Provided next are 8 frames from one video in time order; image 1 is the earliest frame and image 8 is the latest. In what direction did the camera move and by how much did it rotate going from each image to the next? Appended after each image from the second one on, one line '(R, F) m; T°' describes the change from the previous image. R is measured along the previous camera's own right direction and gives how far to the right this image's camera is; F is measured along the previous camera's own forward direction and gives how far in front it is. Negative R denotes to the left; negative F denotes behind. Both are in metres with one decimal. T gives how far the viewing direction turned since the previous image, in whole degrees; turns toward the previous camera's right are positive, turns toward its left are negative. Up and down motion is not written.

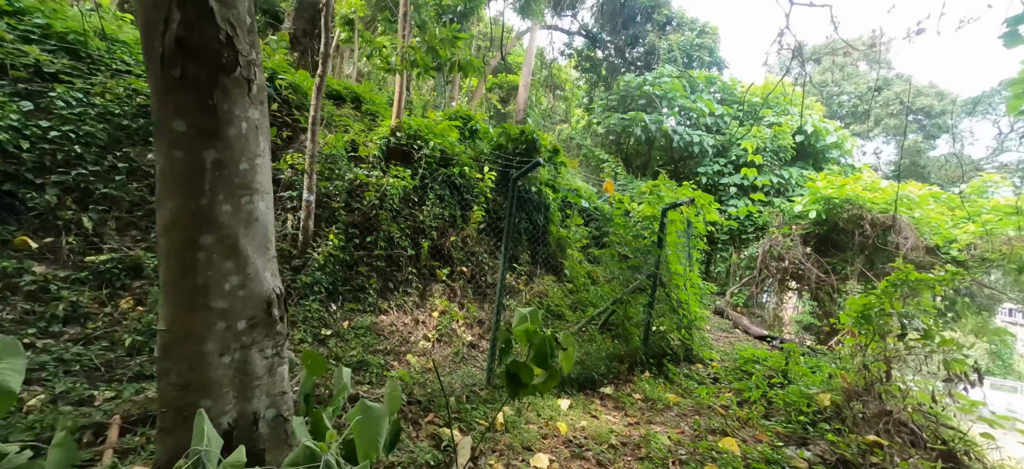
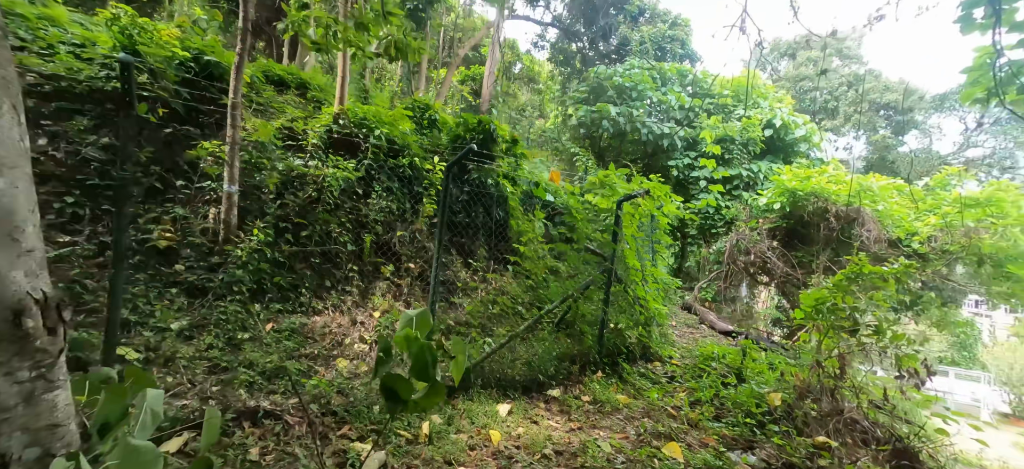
(+0.2, +0.2) m; +2°
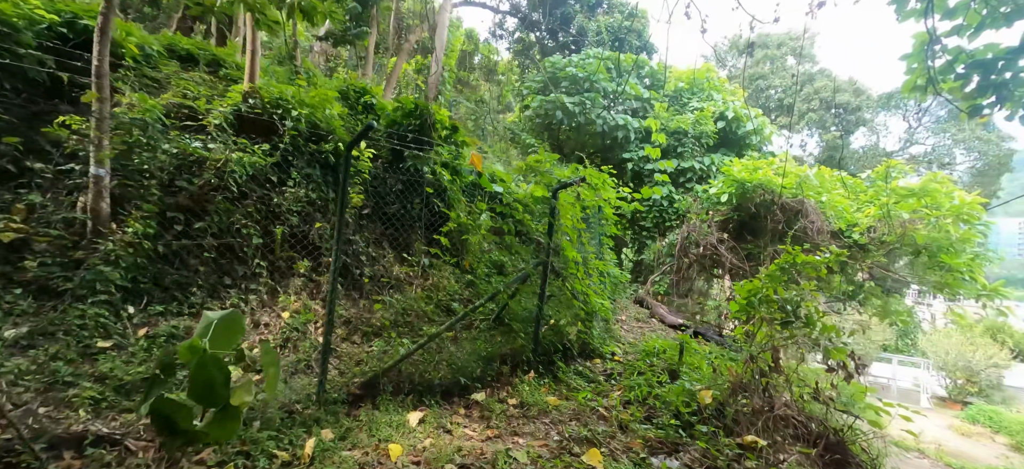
(+0.3, +0.2) m; +4°
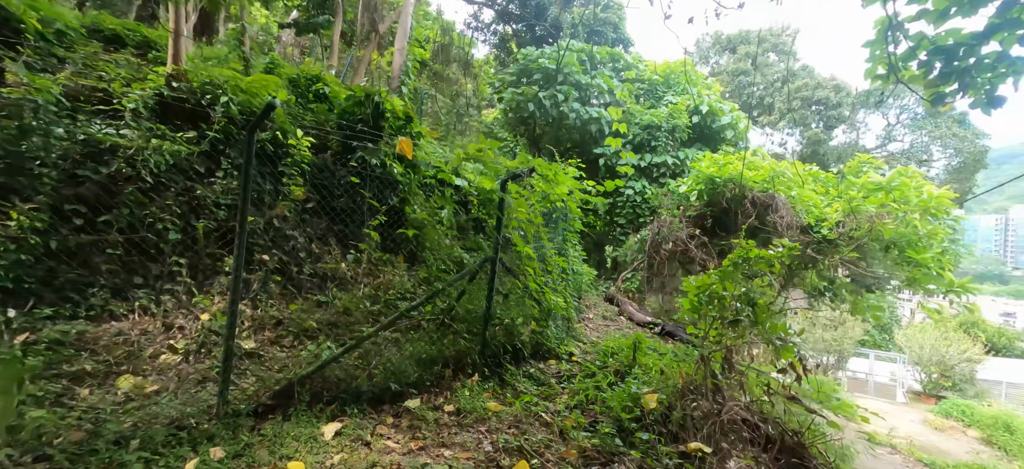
(+0.3, +0.2) m; +1°
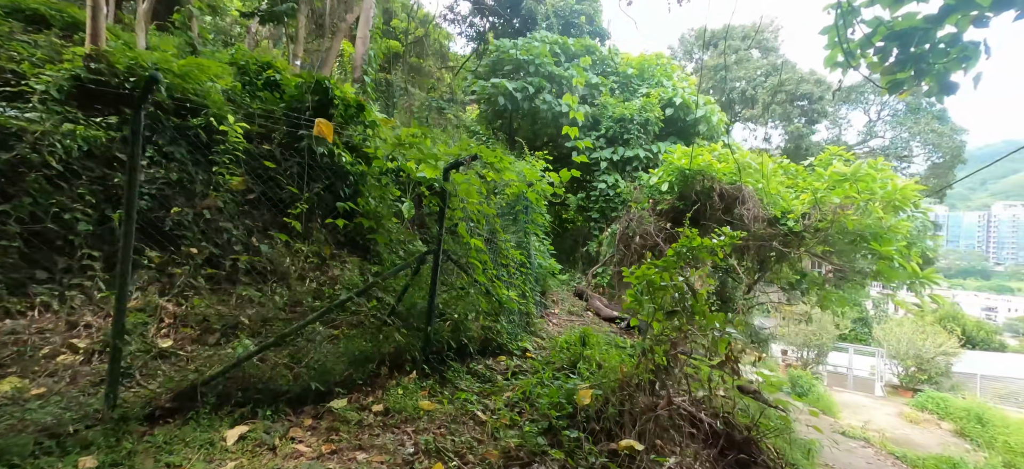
(+0.3, +0.1) m; +1°
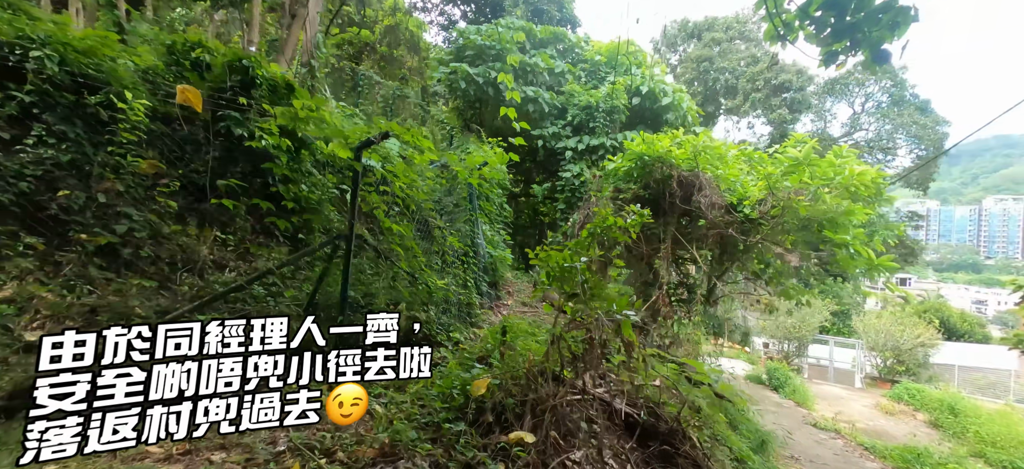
(+0.4, +0.2) m; +1°
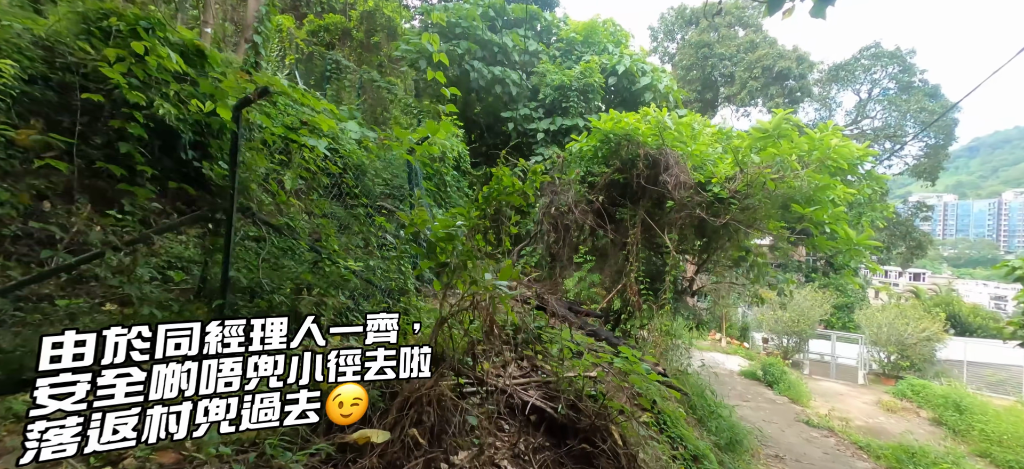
(+0.5, +0.3) m; -1°
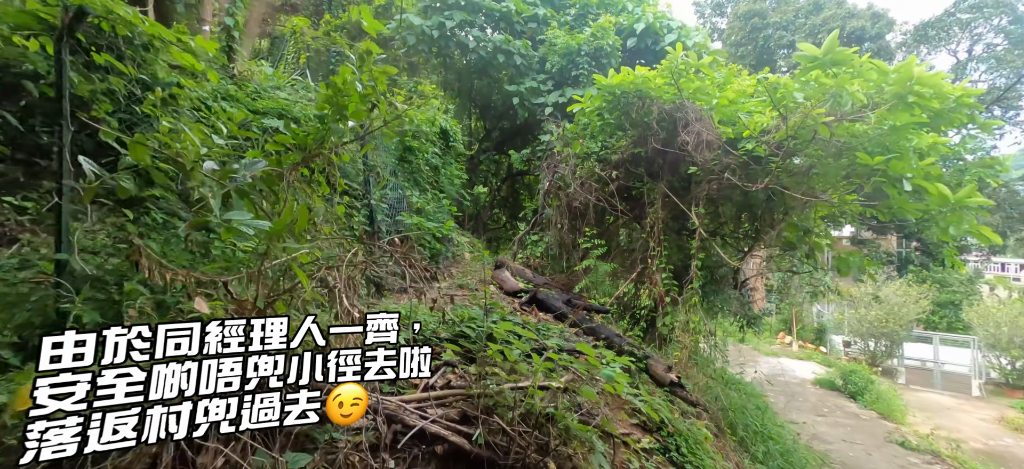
(+0.6, +0.8) m; -8°
